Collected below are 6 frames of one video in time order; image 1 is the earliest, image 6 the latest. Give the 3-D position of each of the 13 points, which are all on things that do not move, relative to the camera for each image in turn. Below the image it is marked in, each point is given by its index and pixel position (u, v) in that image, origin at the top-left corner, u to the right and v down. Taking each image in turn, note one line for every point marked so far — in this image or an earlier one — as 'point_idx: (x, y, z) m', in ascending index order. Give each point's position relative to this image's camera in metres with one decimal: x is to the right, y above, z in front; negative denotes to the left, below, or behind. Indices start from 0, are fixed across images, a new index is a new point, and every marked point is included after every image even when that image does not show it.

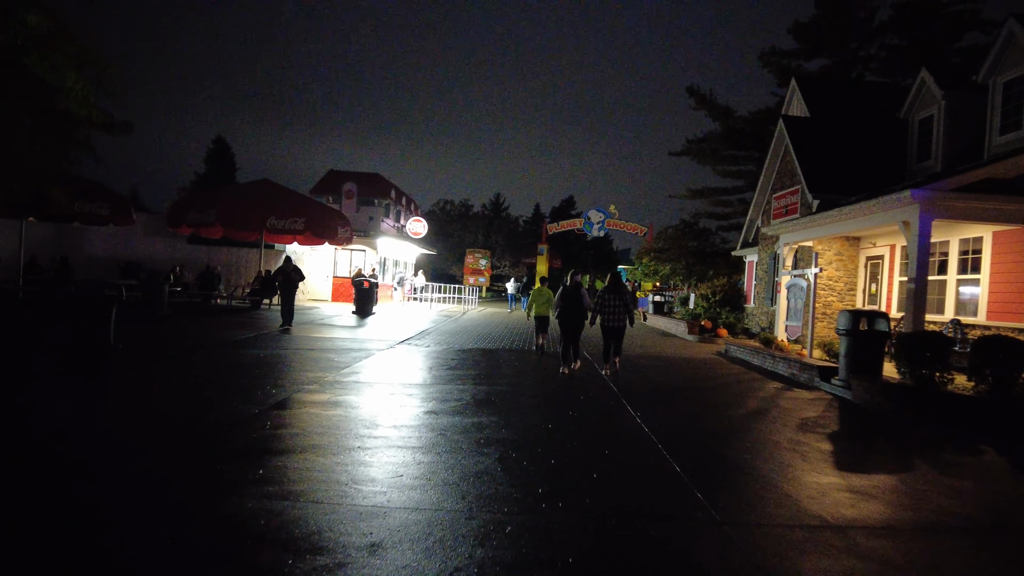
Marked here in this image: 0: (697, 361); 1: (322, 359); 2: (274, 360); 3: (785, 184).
0: (+3.6, -1.4, +13.3) m
1: (-3.4, -1.3, +12.4) m
2: (-4.4, -1.3, +12.7) m
3: (+7.7, +2.9, +19.2) m
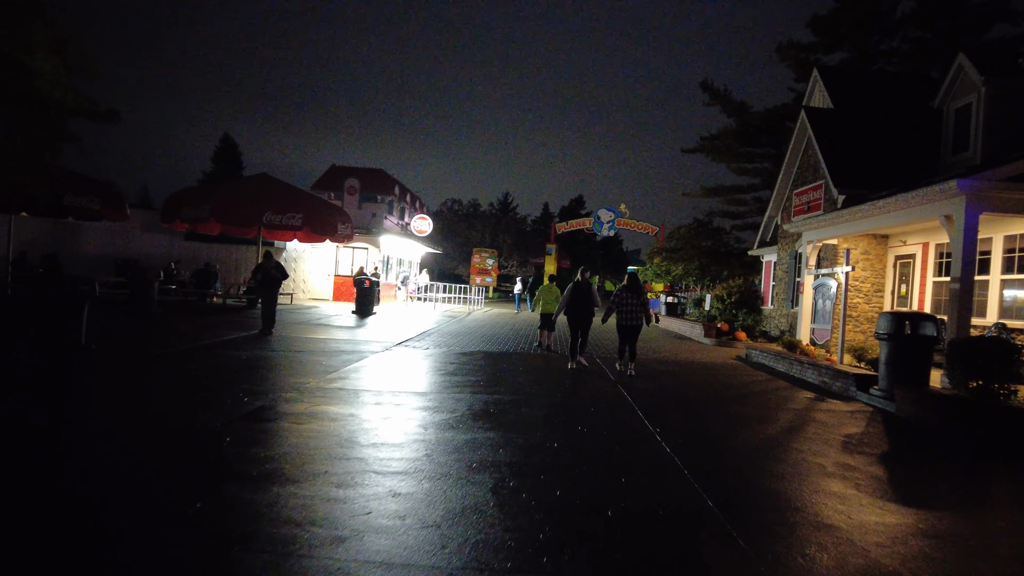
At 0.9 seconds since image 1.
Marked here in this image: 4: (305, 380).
0: (+3.7, -1.4, +12.4) m
1: (-3.4, -1.3, +11.5) m
2: (-4.4, -1.3, +11.8) m
3: (+7.9, +2.9, +18.2) m
4: (-2.9, -1.3, +9.4) m
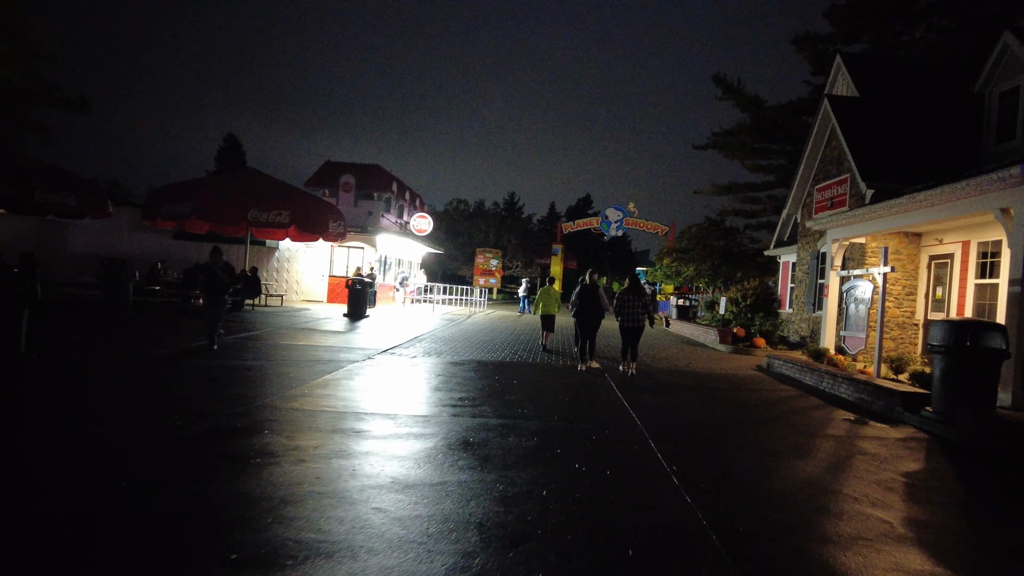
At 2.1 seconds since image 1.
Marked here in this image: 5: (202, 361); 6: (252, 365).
0: (+3.7, -1.5, +11.1) m
1: (-3.5, -1.3, +10.3) m
2: (-4.4, -1.3, +10.6) m
3: (+7.9, +2.8, +16.8) m
4: (-3.0, -1.3, +8.2) m
5: (-5.6, -1.3, +12.2) m
6: (-4.4, -1.3, +11.5) m
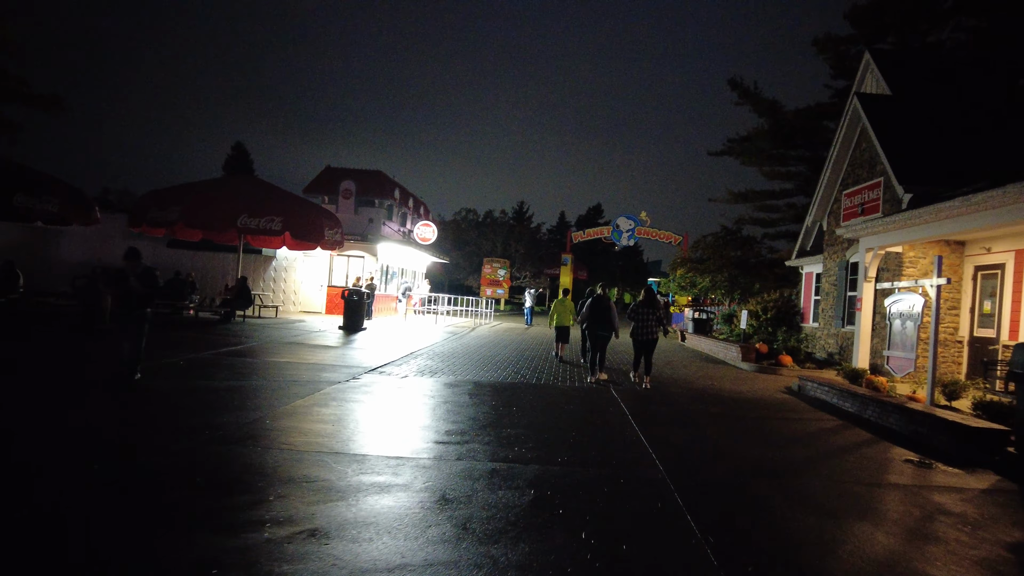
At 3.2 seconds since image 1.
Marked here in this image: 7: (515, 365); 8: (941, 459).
0: (+3.7, -1.7, +9.9) m
1: (-3.5, -1.5, +9.2) m
2: (-4.4, -1.5, +9.5) m
3: (+8.0, +2.5, +15.6) m
4: (-3.0, -1.4, +7.1) m
5: (-5.5, -1.5, +11.1) m
6: (-4.4, -1.5, +10.4) m
7: (0.0, -1.6, +13.6) m
8: (+4.2, -1.6, +6.5) m
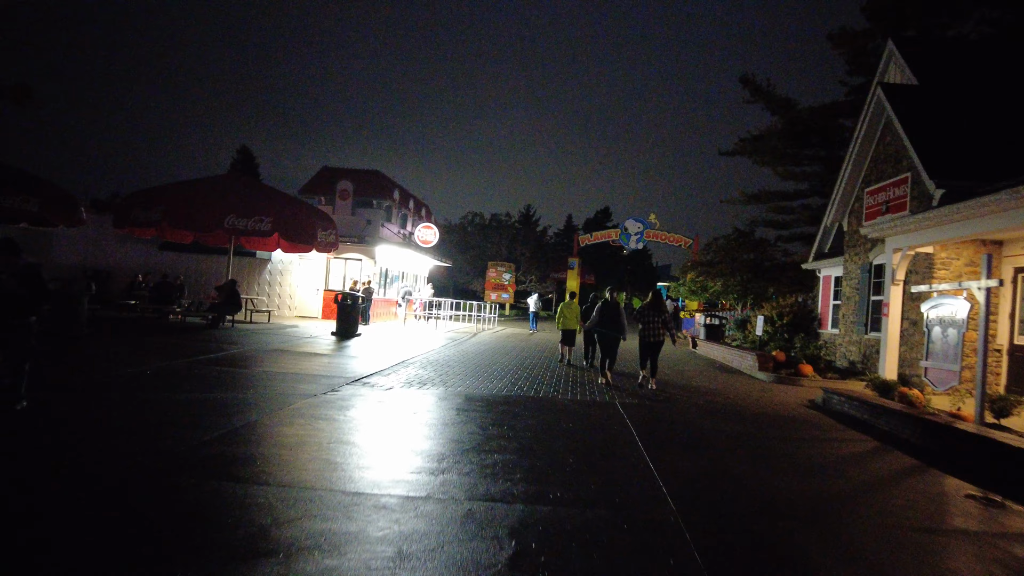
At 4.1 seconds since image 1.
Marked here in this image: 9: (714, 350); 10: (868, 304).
0: (+3.6, -1.7, +8.9) m
1: (-3.5, -1.5, +8.3) m
2: (-4.5, -1.5, +8.6) m
3: (+8.0, +2.5, +14.6) m
4: (-3.1, -1.5, +6.2) m
5: (-5.6, -1.5, +10.2) m
6: (-4.5, -1.5, +9.5) m
7: (0.0, -1.6, +12.7) m
8: (+4.0, -1.7, +5.5) m
9: (+5.8, -1.8, +19.8) m
10: (+7.7, -0.3, +14.7) m
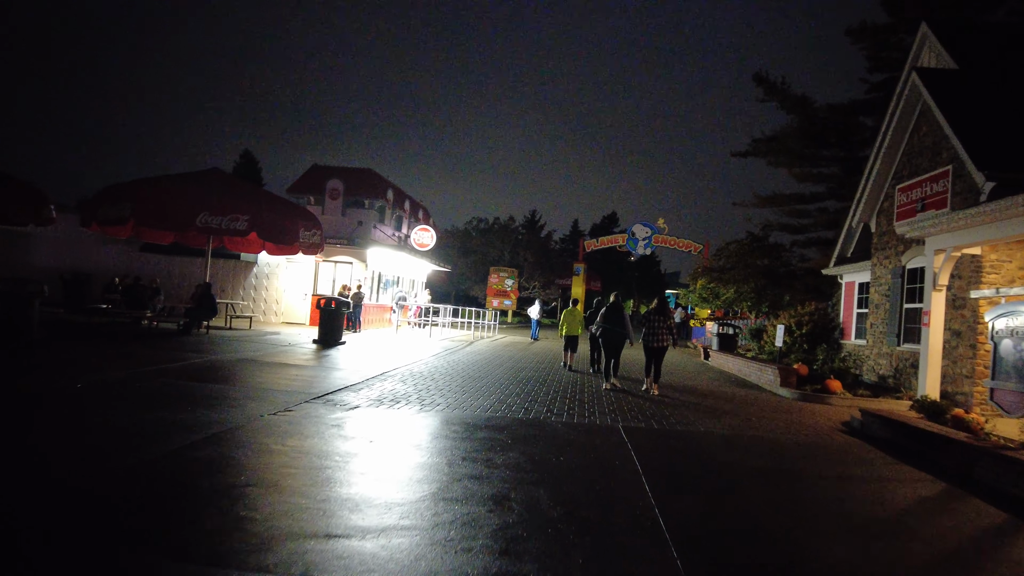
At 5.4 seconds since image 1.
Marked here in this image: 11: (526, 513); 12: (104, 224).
0: (+3.4, -1.7, +7.4) m
1: (-3.7, -1.5, +6.9) m
2: (-4.7, -1.5, +7.3) m
3: (+7.9, +2.3, +13.1) m
4: (-3.3, -1.4, +4.8) m
5: (-5.7, -1.6, +8.9) m
6: (-4.6, -1.5, +8.1) m
7: (-0.1, -1.7, +11.3) m
8: (+3.8, -1.7, +4.1) m
9: (+5.8, -2.0, +18.4) m
10: (+7.6, -0.5, +13.2) m
11: (+0.1, -1.5, +4.5) m
12: (-9.5, +1.5, +15.9) m
